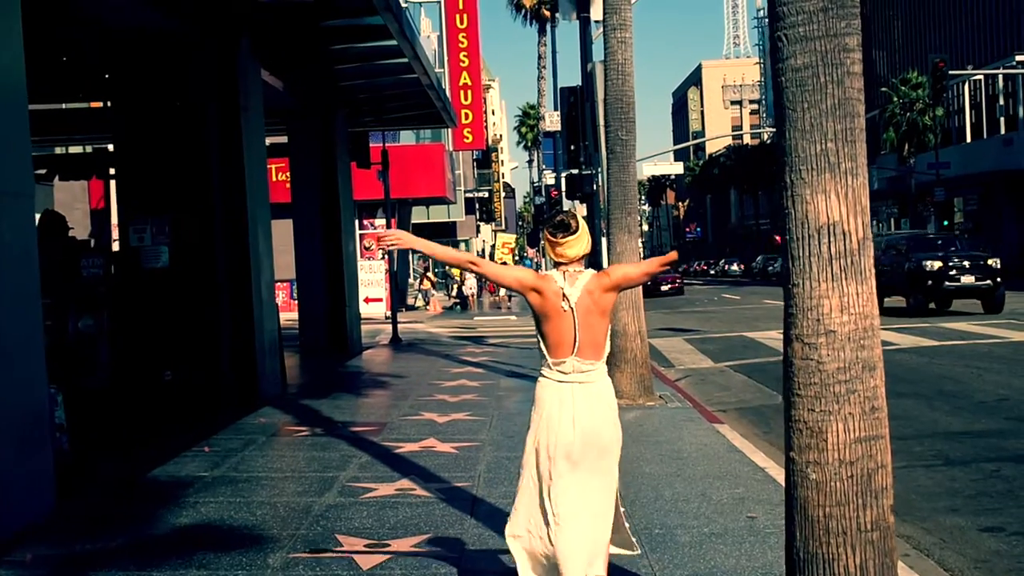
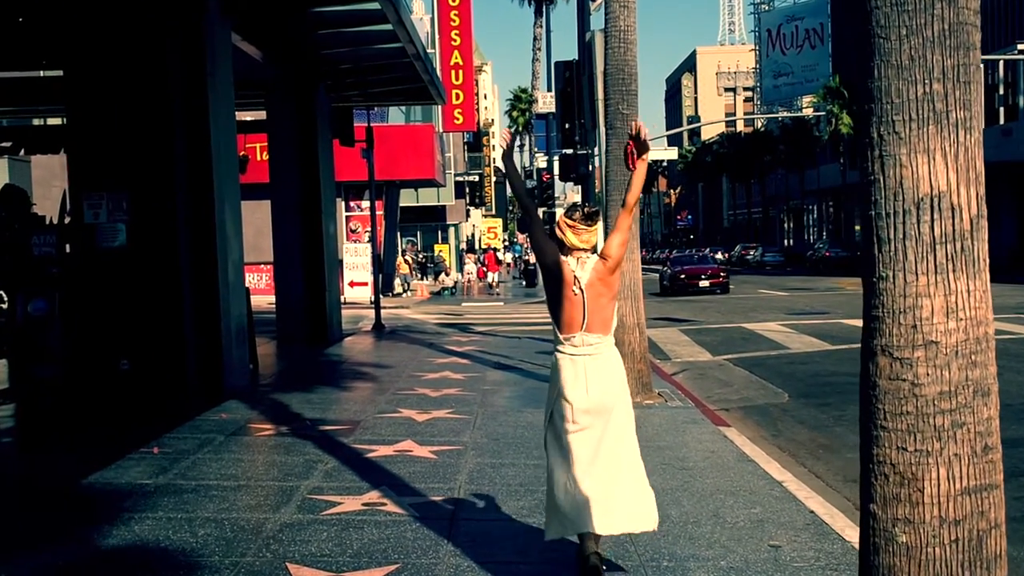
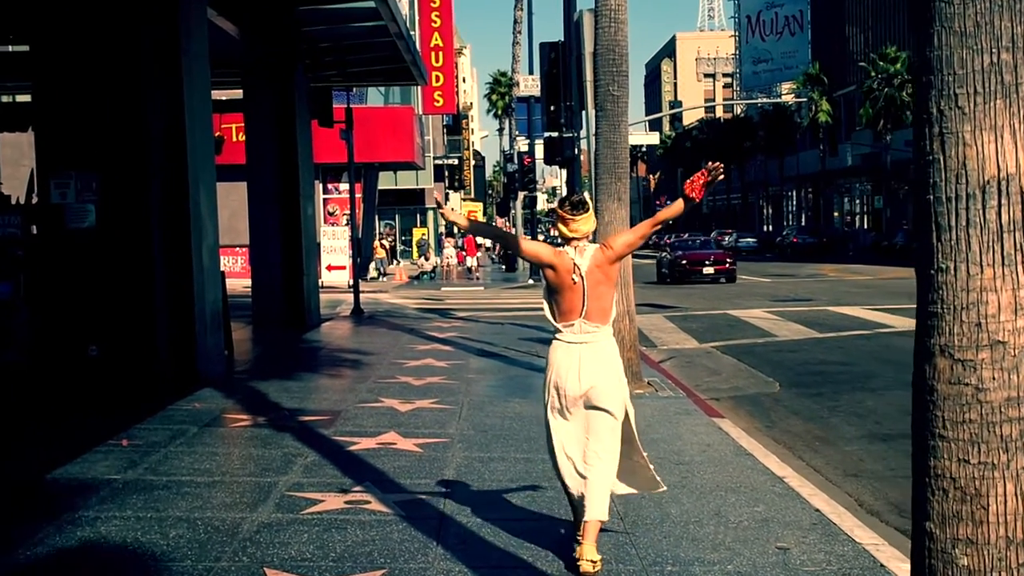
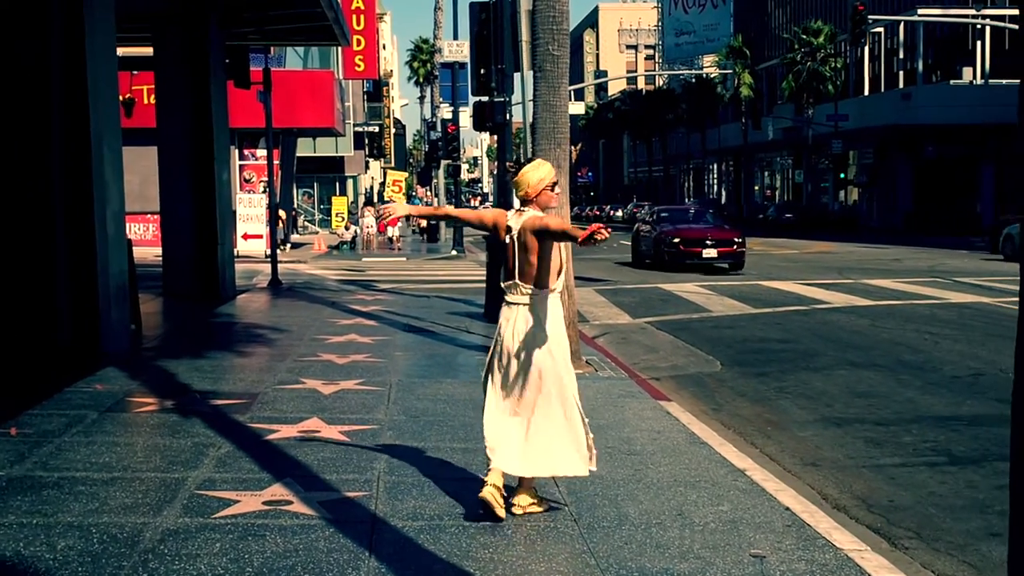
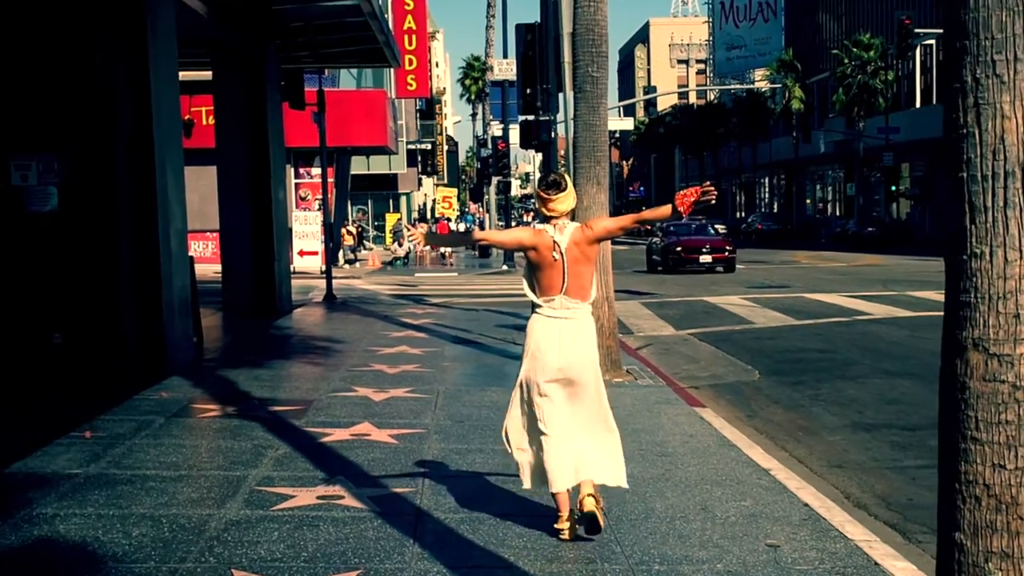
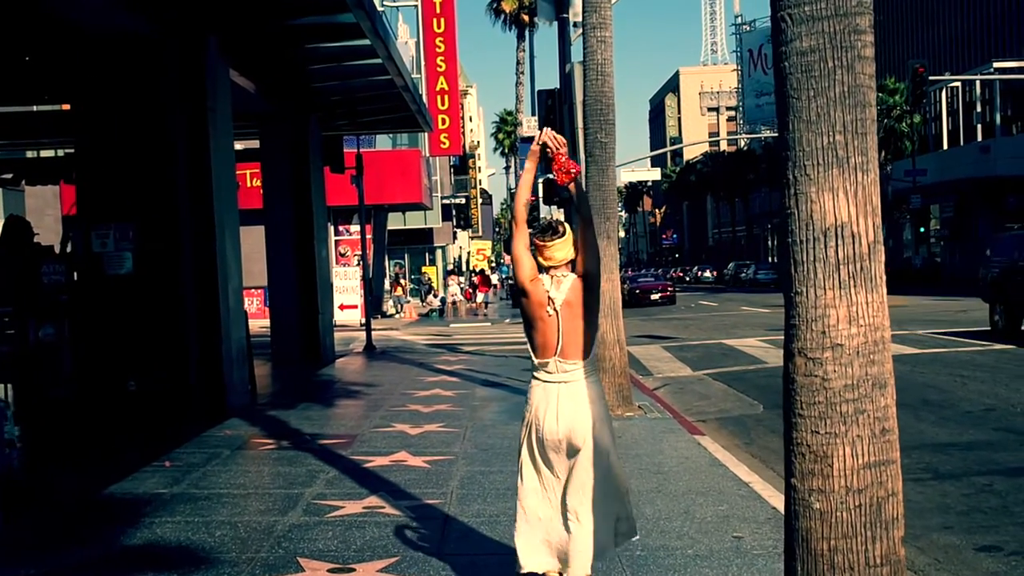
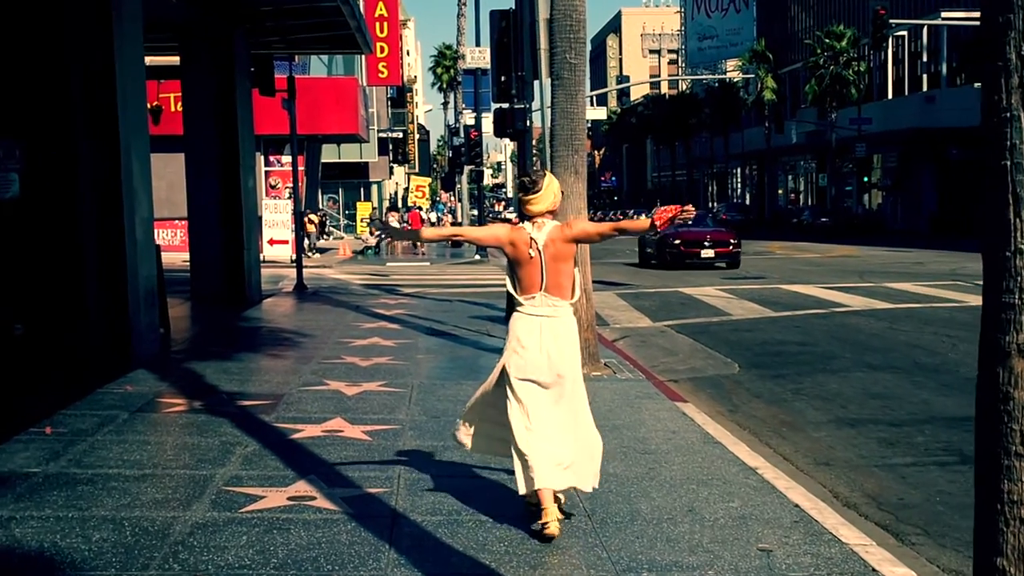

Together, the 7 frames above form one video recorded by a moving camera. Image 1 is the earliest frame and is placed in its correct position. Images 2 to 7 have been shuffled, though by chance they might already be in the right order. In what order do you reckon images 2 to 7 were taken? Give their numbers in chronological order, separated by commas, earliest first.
6, 2, 3, 5, 7, 4
